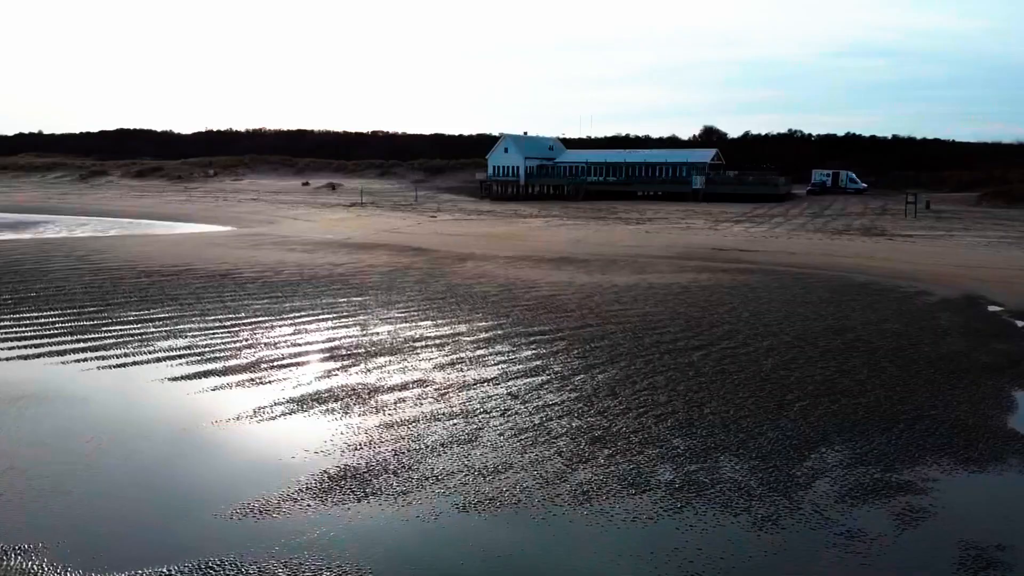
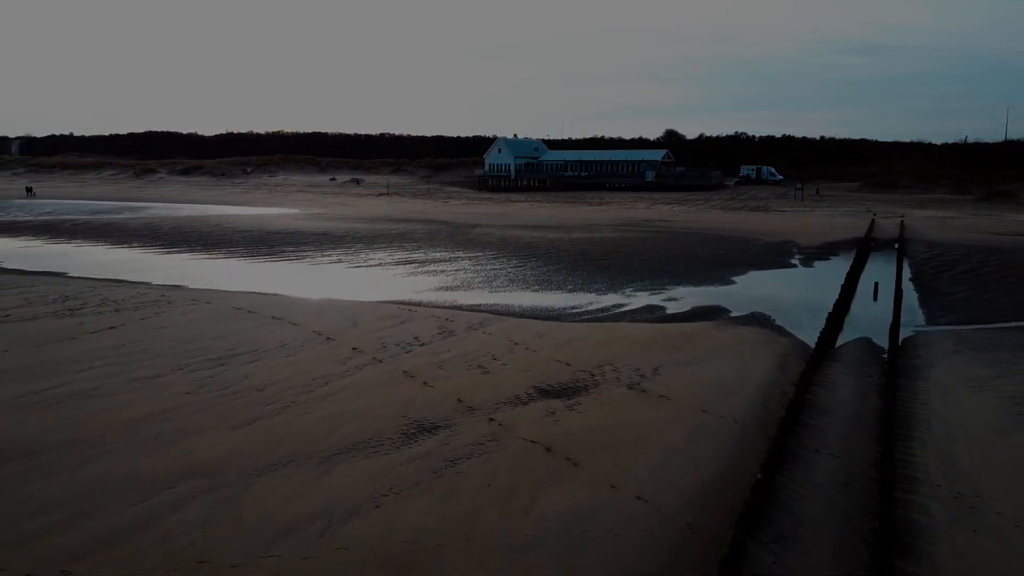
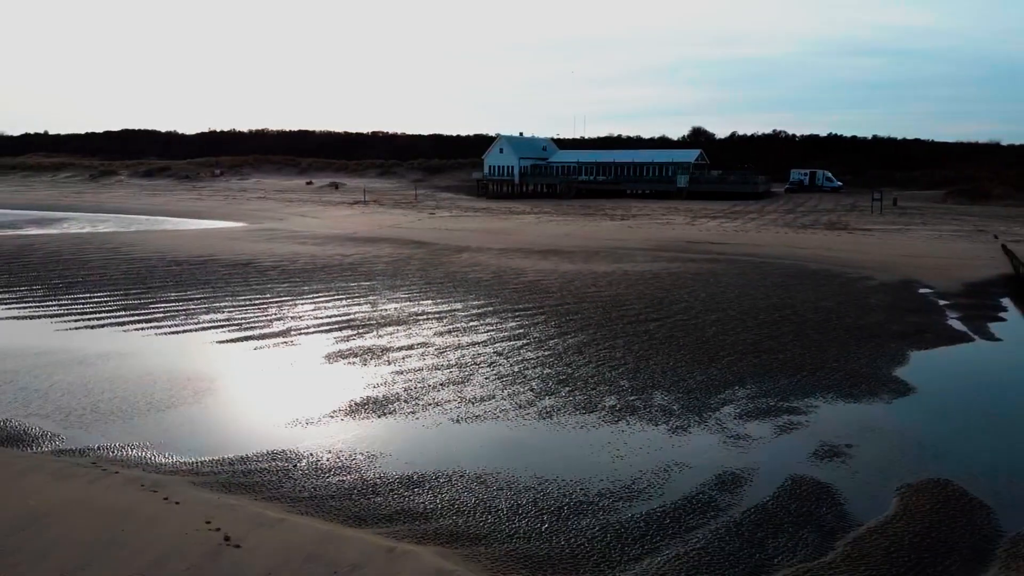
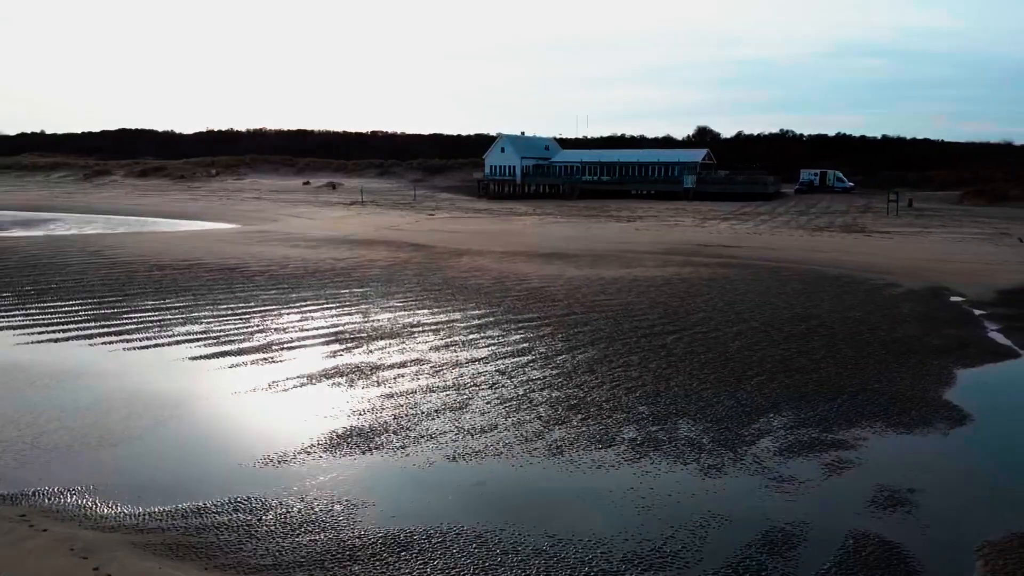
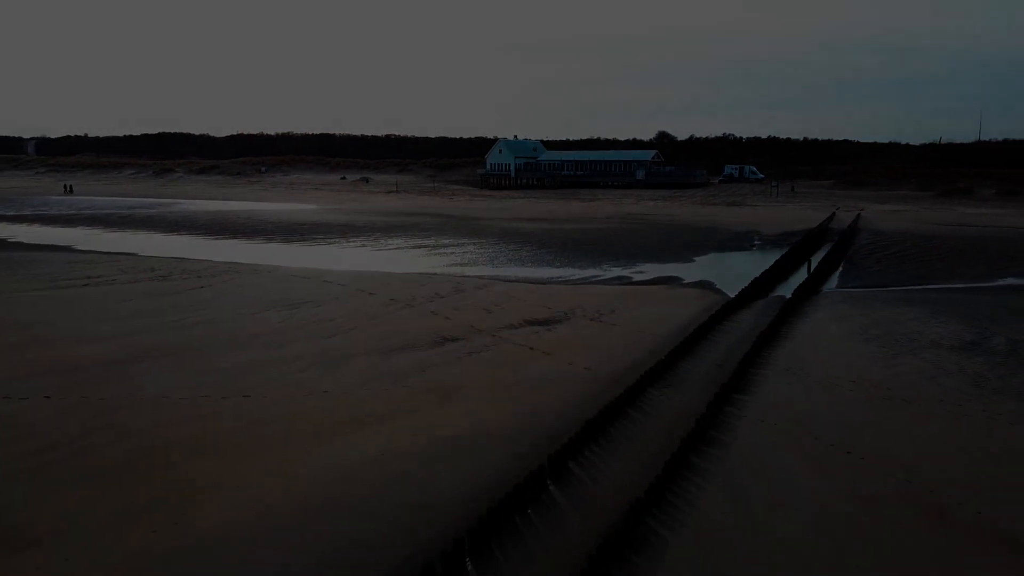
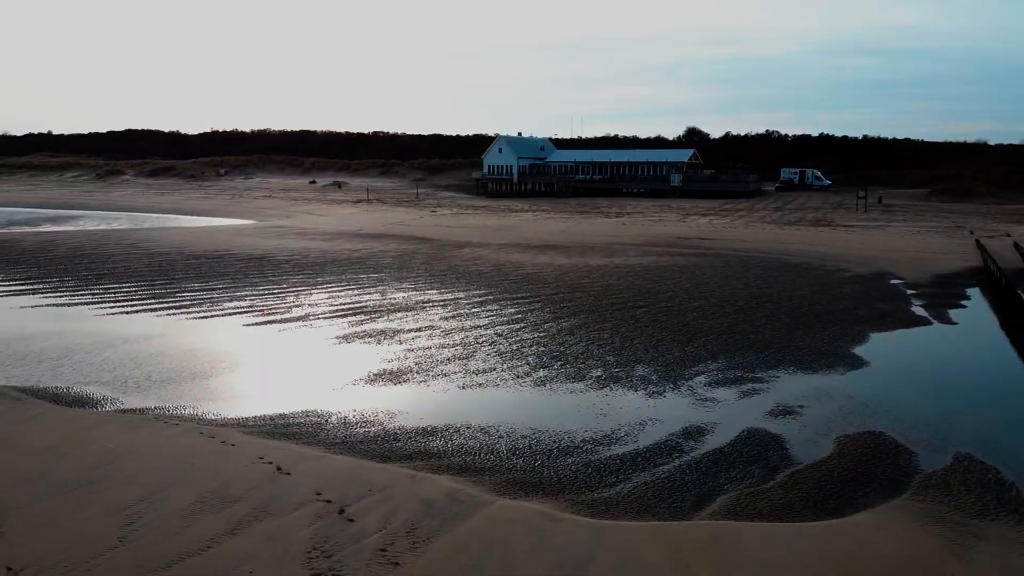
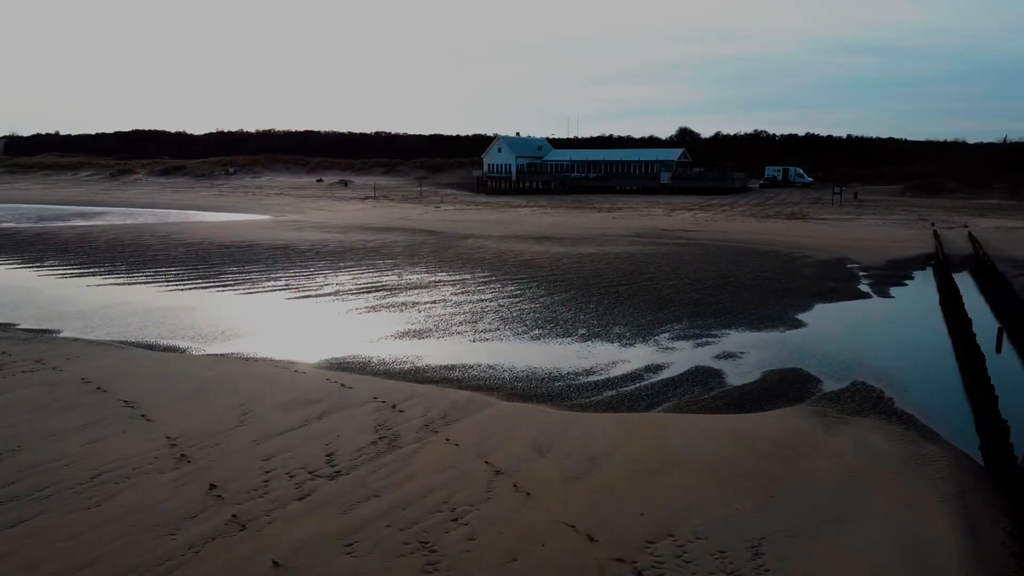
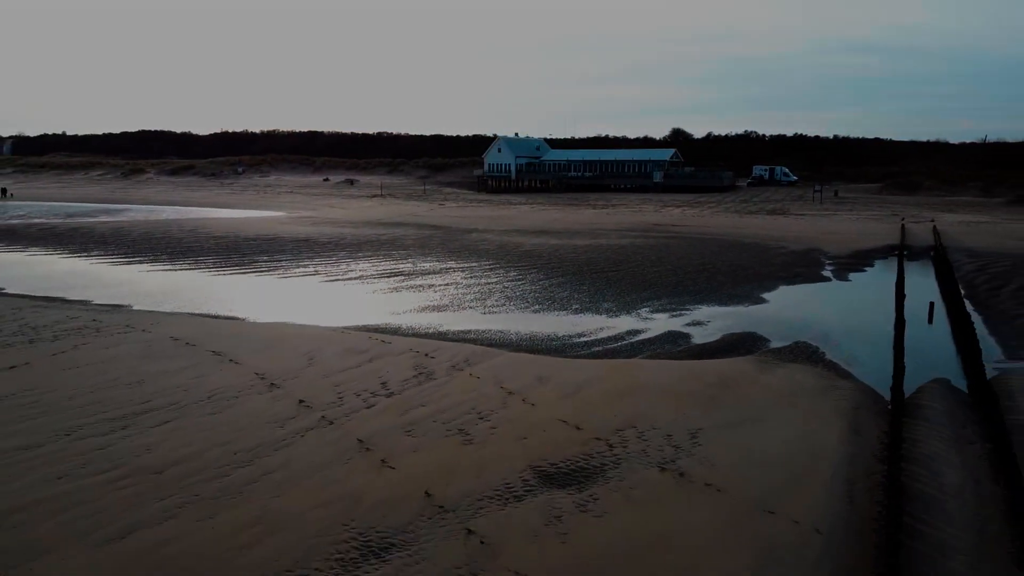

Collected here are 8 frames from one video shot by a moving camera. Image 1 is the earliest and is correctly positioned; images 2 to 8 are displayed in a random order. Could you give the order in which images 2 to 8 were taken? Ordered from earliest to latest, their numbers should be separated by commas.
4, 3, 6, 7, 8, 2, 5
